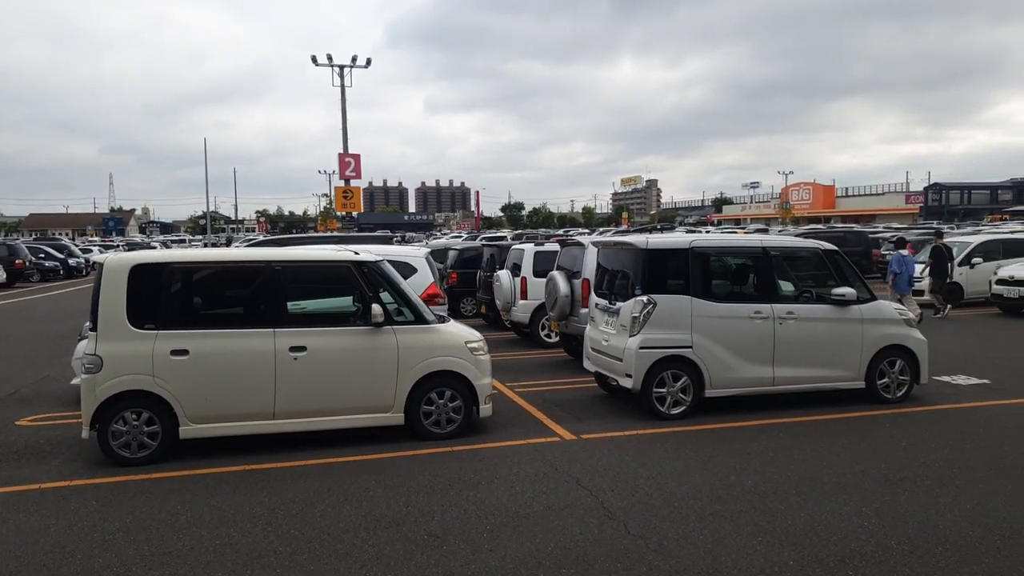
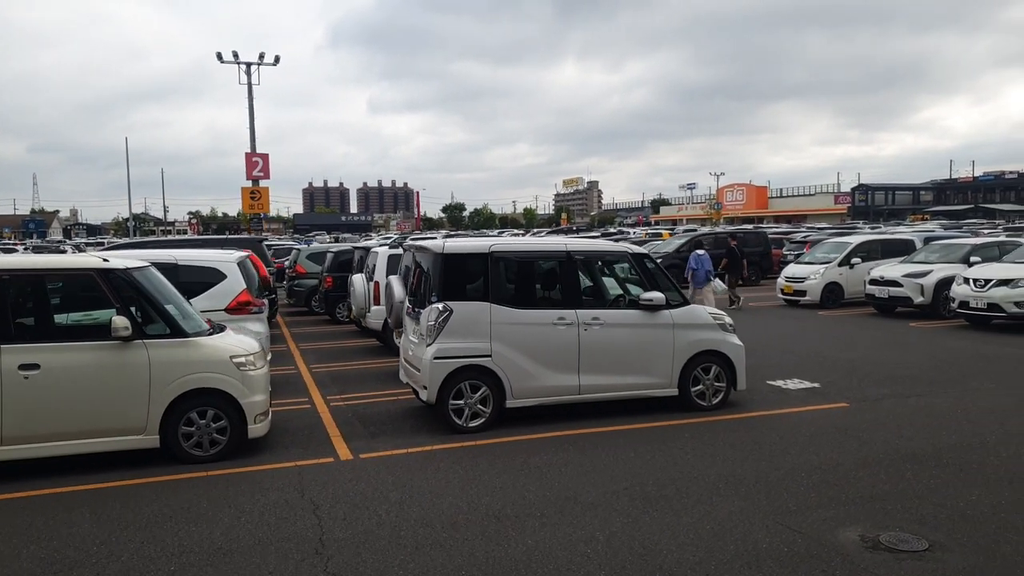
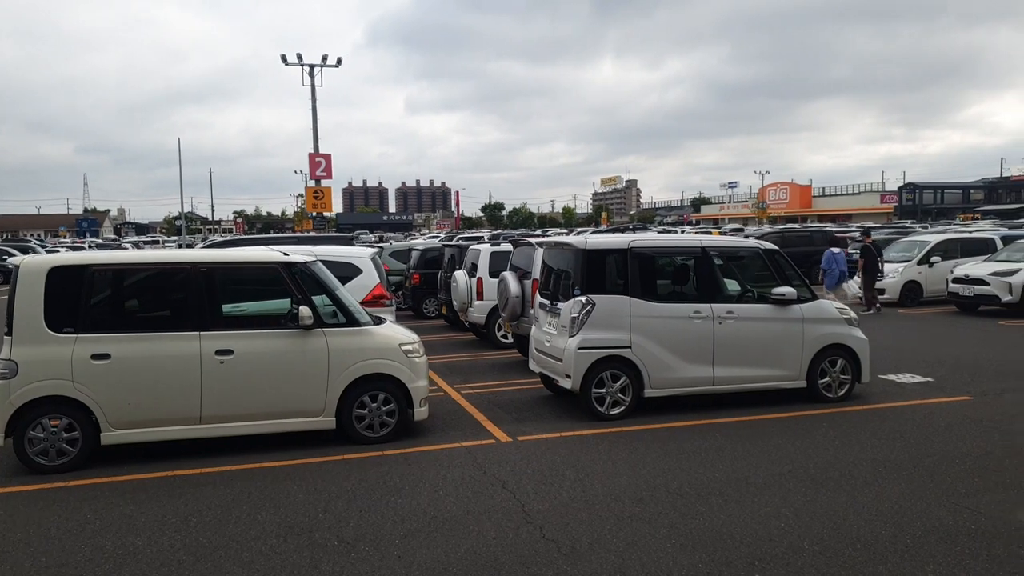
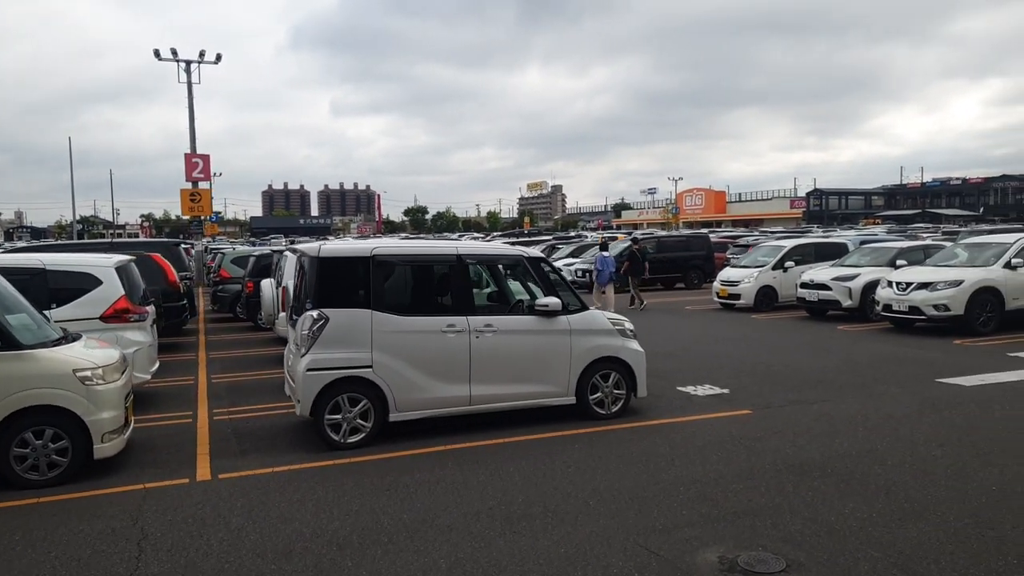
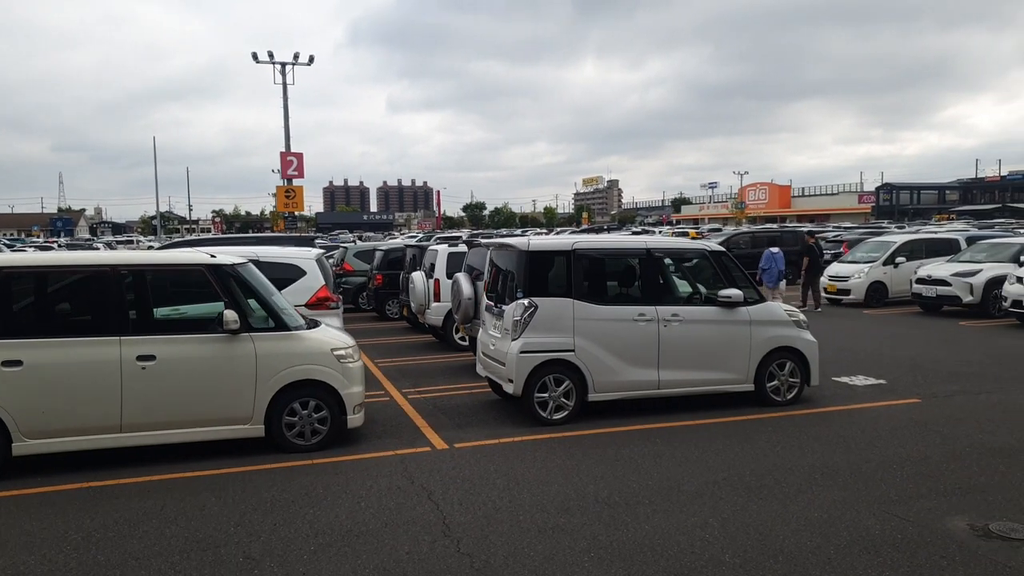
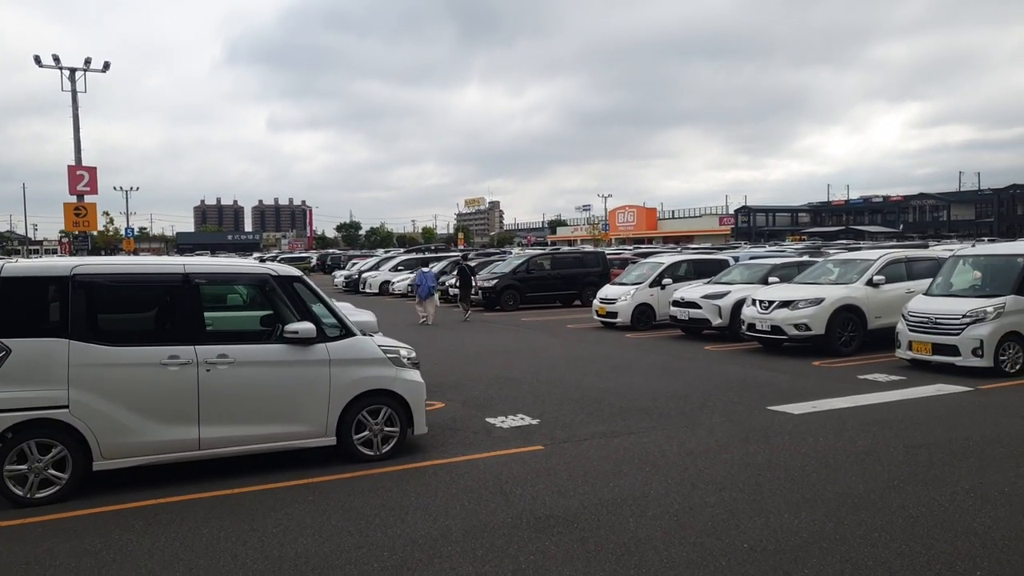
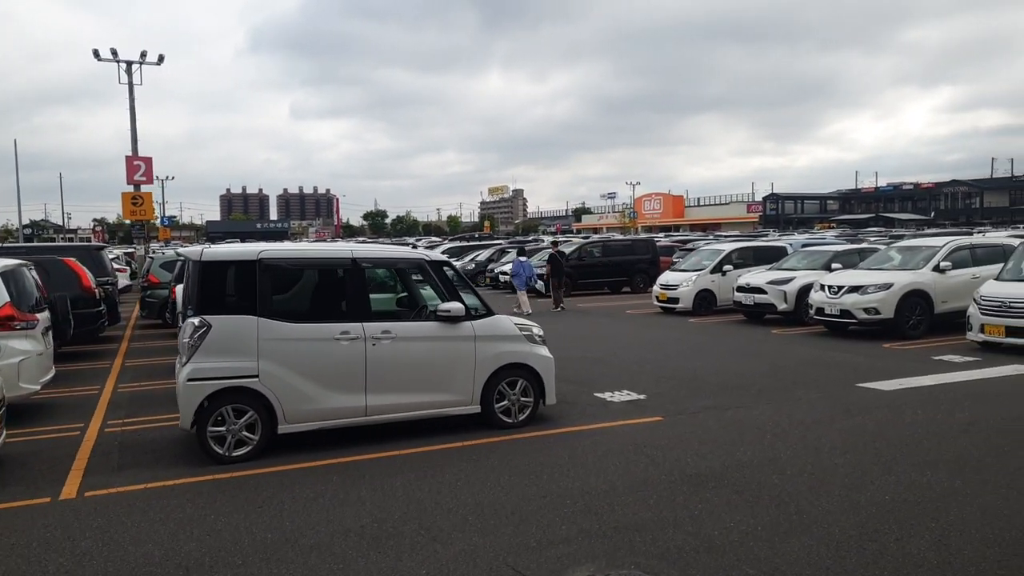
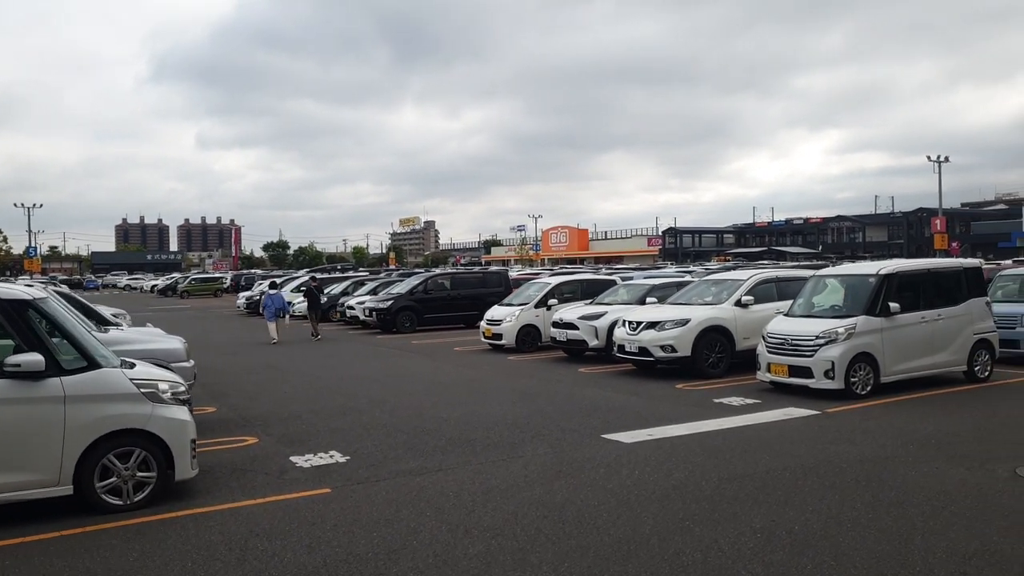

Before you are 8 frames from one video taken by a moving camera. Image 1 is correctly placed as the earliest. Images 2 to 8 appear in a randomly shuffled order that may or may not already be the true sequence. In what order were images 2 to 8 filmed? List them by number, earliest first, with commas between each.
3, 5, 2, 4, 7, 6, 8
